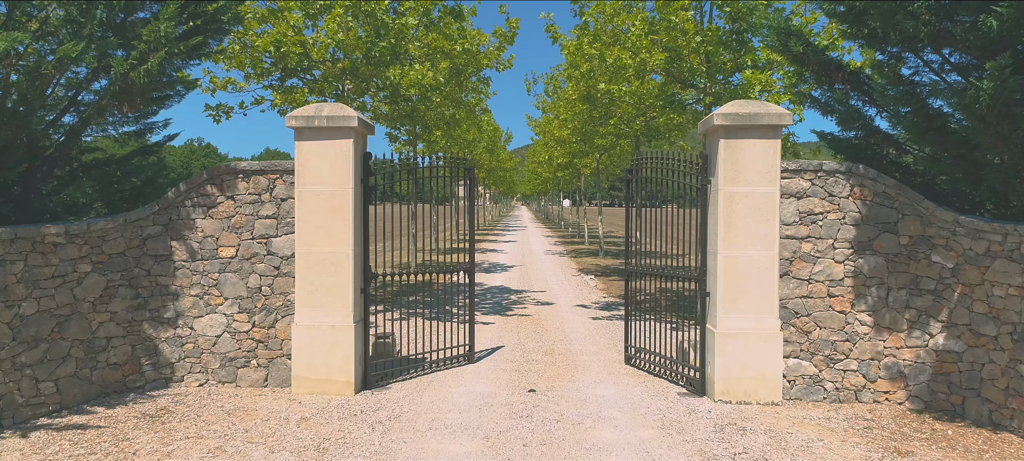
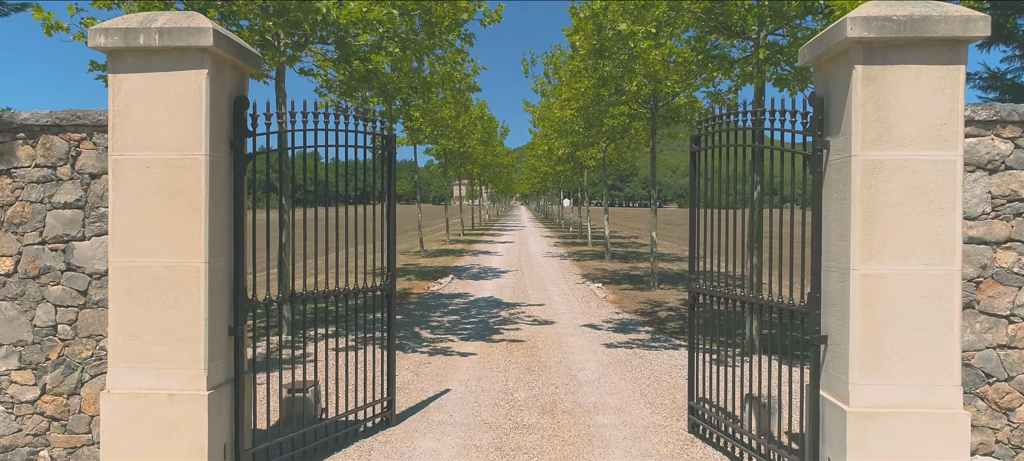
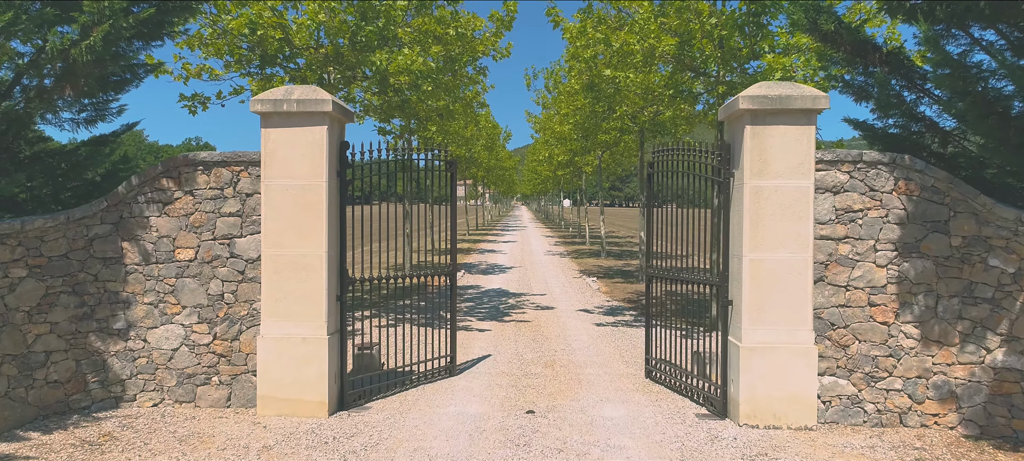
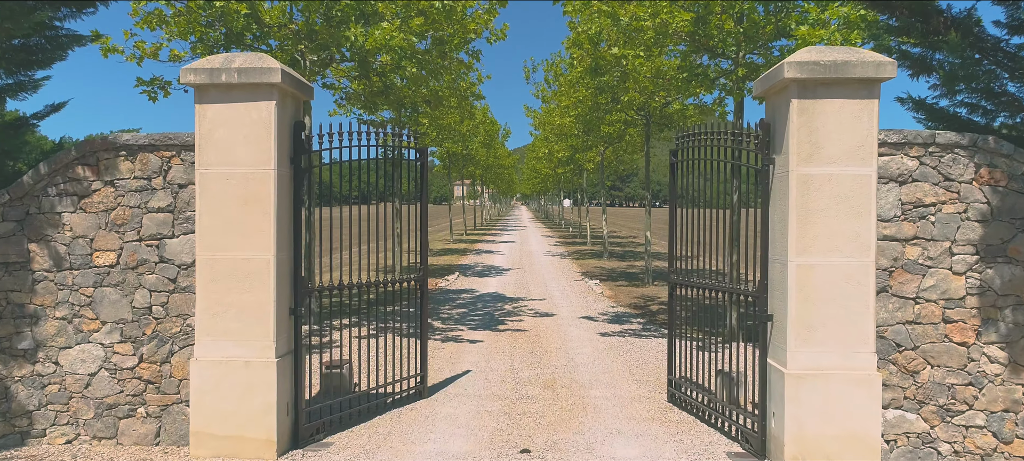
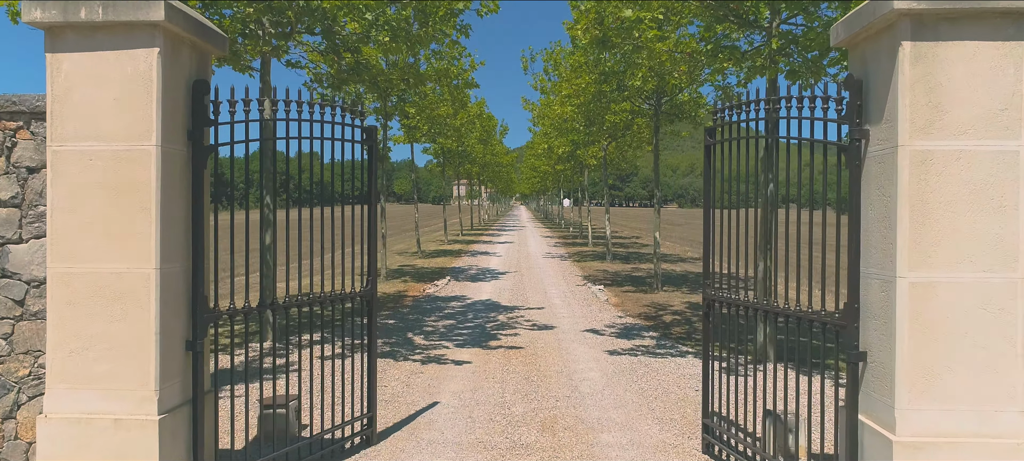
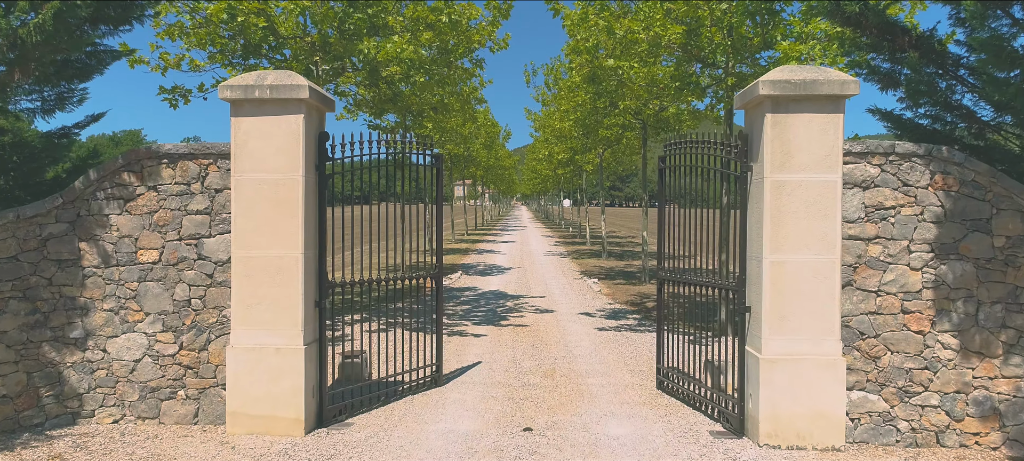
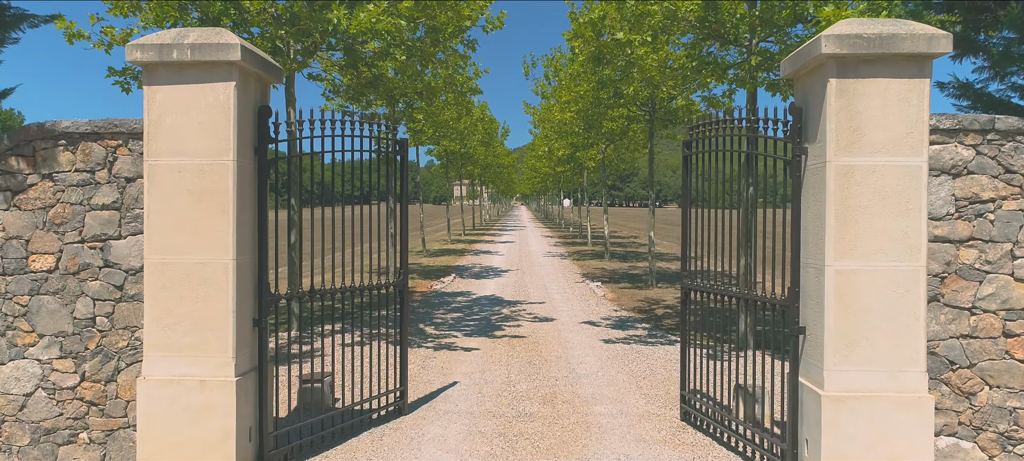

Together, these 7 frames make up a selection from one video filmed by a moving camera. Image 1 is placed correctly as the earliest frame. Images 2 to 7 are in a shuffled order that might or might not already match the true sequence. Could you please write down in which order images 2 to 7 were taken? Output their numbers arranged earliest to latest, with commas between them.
3, 6, 4, 7, 2, 5
